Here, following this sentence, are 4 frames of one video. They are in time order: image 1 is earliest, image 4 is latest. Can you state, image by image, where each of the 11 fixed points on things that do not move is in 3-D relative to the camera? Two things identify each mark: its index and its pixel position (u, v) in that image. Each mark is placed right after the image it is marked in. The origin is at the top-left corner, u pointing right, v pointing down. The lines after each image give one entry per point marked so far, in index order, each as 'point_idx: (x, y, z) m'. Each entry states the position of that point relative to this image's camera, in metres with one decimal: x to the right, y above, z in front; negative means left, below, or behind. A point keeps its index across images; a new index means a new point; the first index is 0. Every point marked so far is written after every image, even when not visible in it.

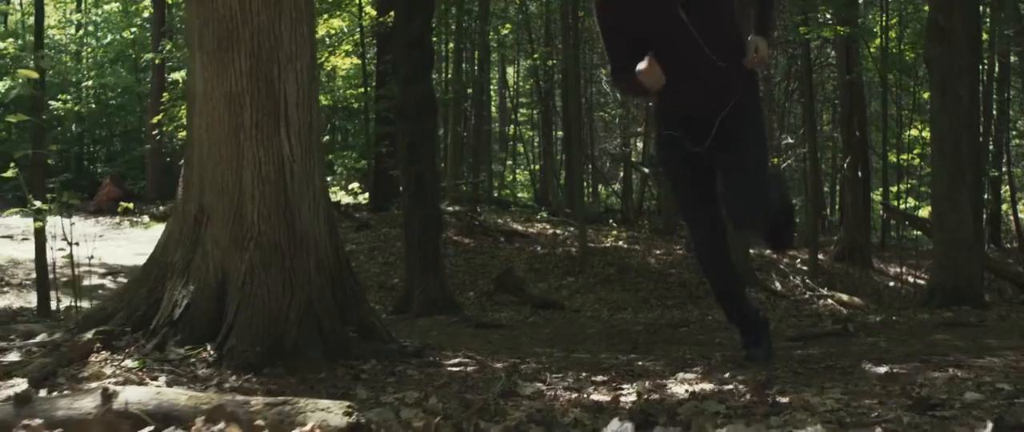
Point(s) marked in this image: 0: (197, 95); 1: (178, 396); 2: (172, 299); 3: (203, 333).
0: (-1.6, +0.6, +5.0) m
1: (-1.0, -0.6, +3.0) m
2: (-1.8, -0.4, +5.0) m
3: (-1.6, -0.6, +4.9) m
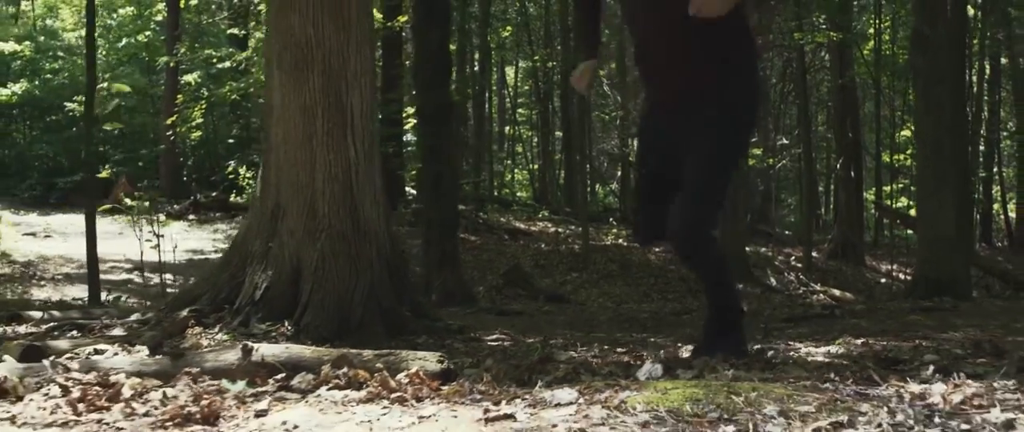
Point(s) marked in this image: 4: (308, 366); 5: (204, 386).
0: (-1.4, +0.6, +5.8) m
1: (-0.8, -0.5, +3.8) m
2: (-1.6, -0.4, +5.8) m
3: (-1.4, -0.6, +5.7) m
4: (-0.8, -0.6, +3.8) m
5: (-1.1, -0.6, +3.5) m
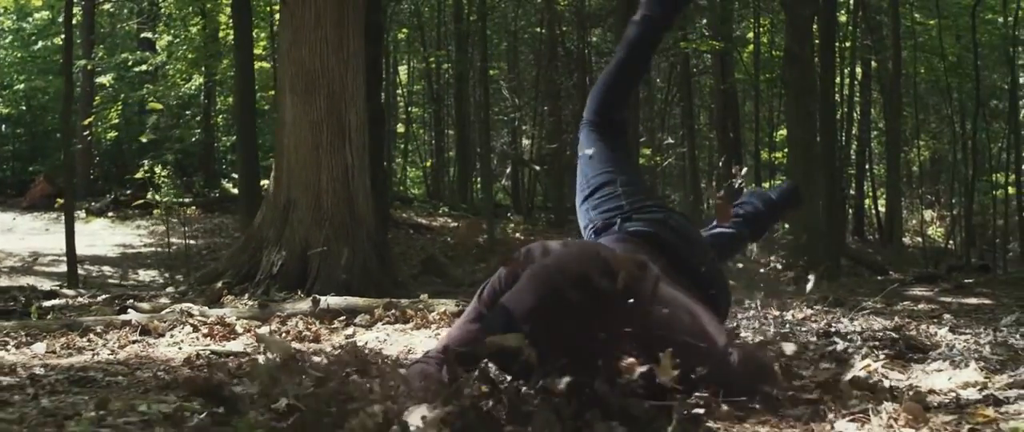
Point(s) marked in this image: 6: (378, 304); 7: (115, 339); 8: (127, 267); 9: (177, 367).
0: (-1.7, +0.7, +7.3) m
1: (-0.9, -0.5, +5.4) m
2: (-1.8, -0.3, +7.2) m
3: (-1.6, -0.5, +7.1) m
4: (-0.8, -0.5, +5.3) m
5: (-1.1, -0.5, +5.0) m
6: (-0.7, -0.5, +5.3) m
7: (-1.9, -0.6, +4.6) m
8: (-6.2, -0.8, +15.7) m
9: (-1.3, -0.6, +3.7) m
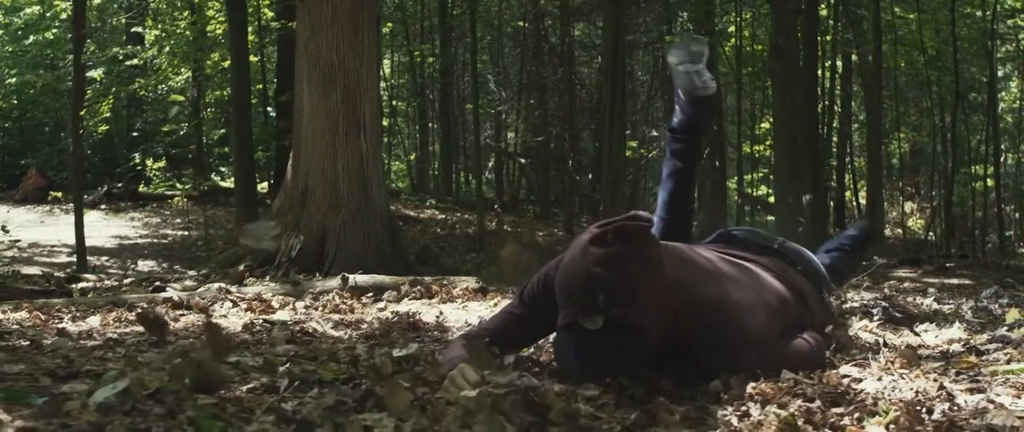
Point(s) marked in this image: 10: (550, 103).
0: (-1.6, +0.8, +7.6) m
1: (-0.8, -0.4, +5.7) m
2: (-1.8, -0.2, +7.6) m
3: (-1.5, -0.4, +7.5) m
4: (-0.7, -0.4, +5.7) m
5: (-1.0, -0.5, +5.4) m
6: (-0.6, -0.4, +5.7) m
7: (-1.8, -0.5, +5.0) m
8: (-6.3, -0.7, +15.9) m
9: (-1.1, -0.5, +4.0) m
10: (+0.8, +2.1, +18.3) m
